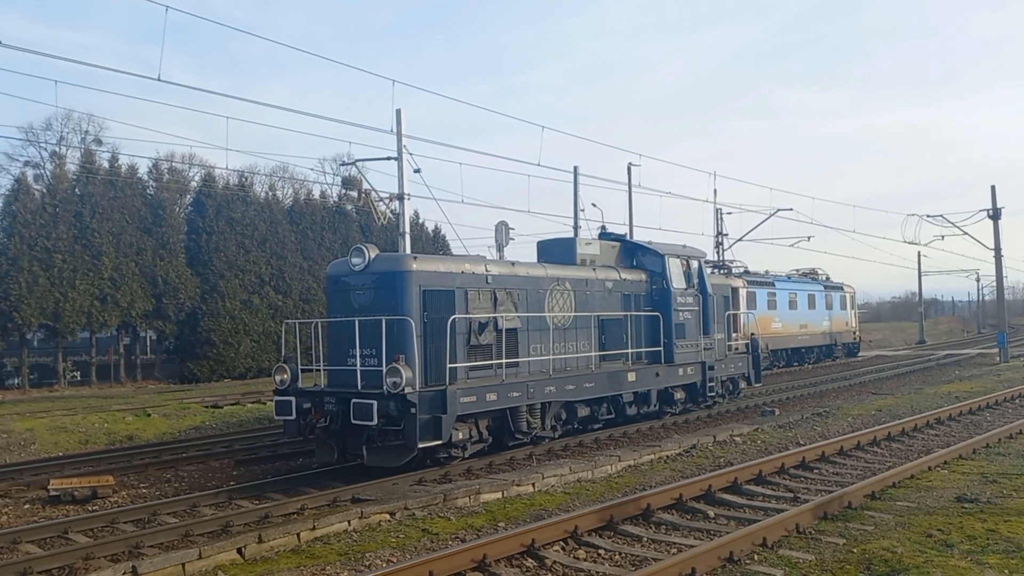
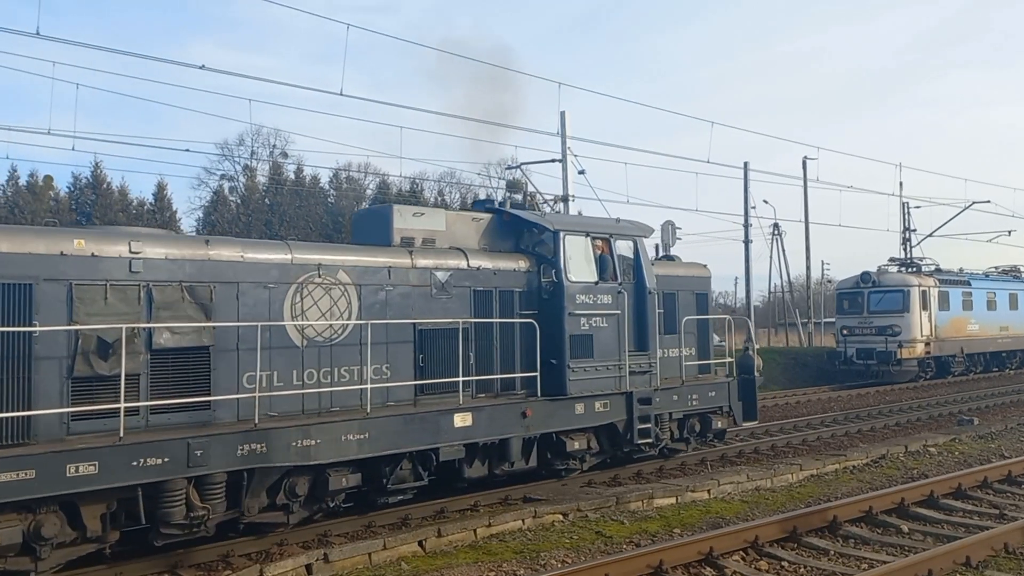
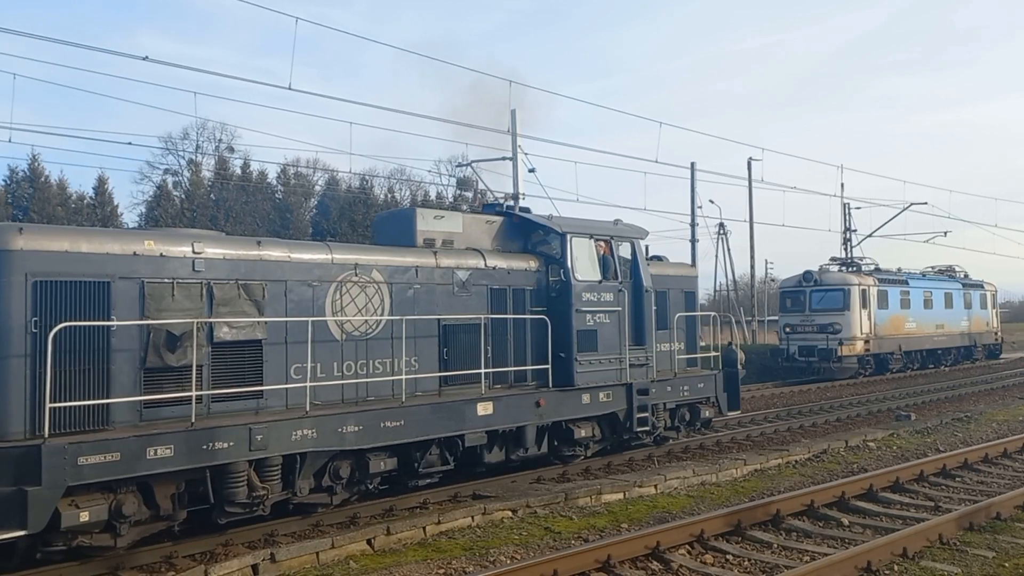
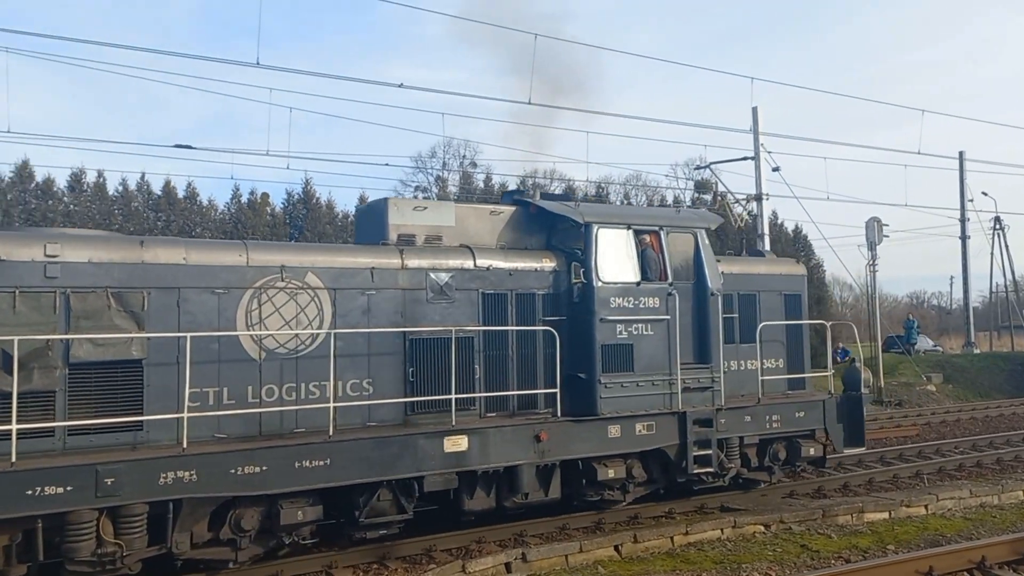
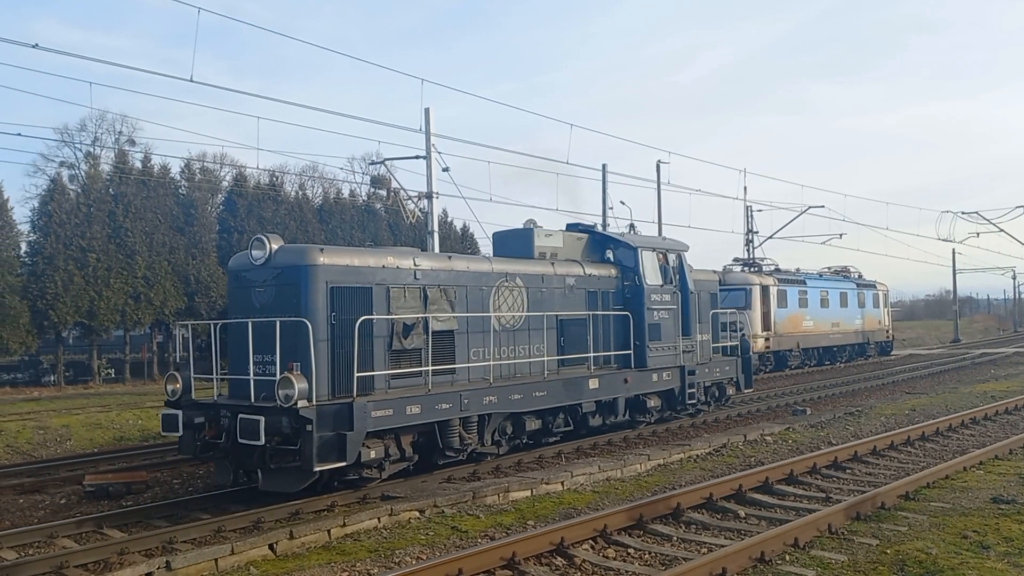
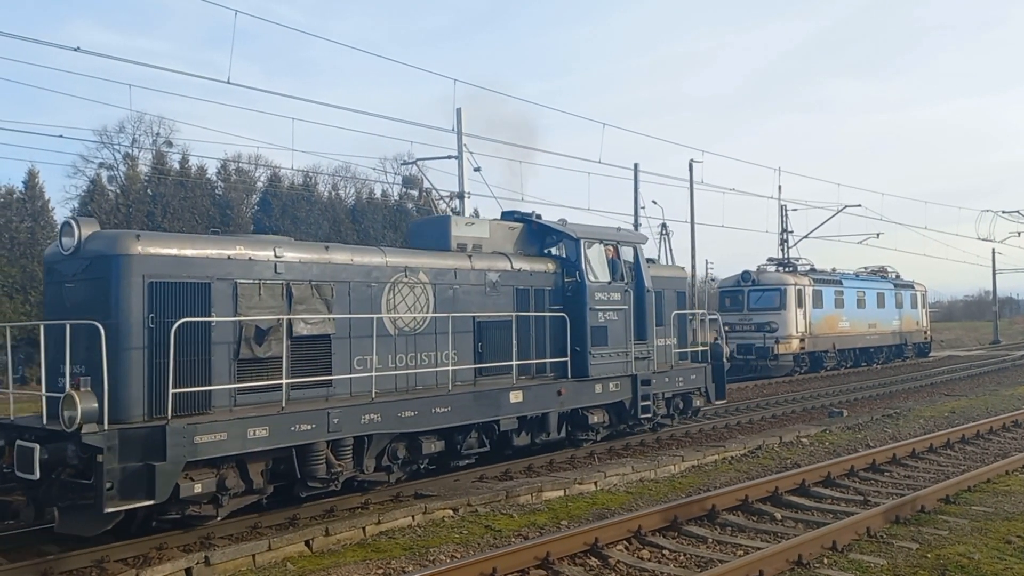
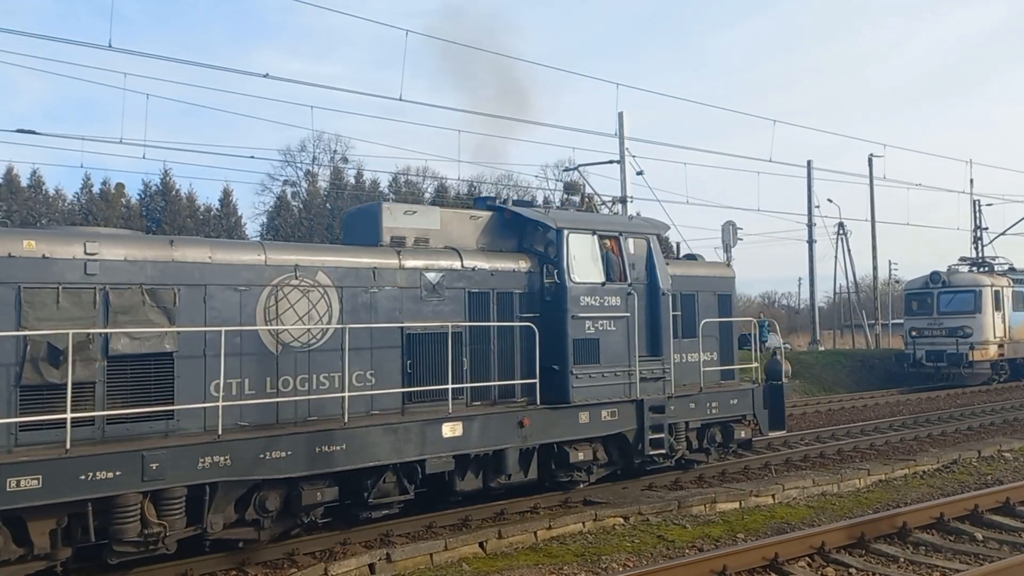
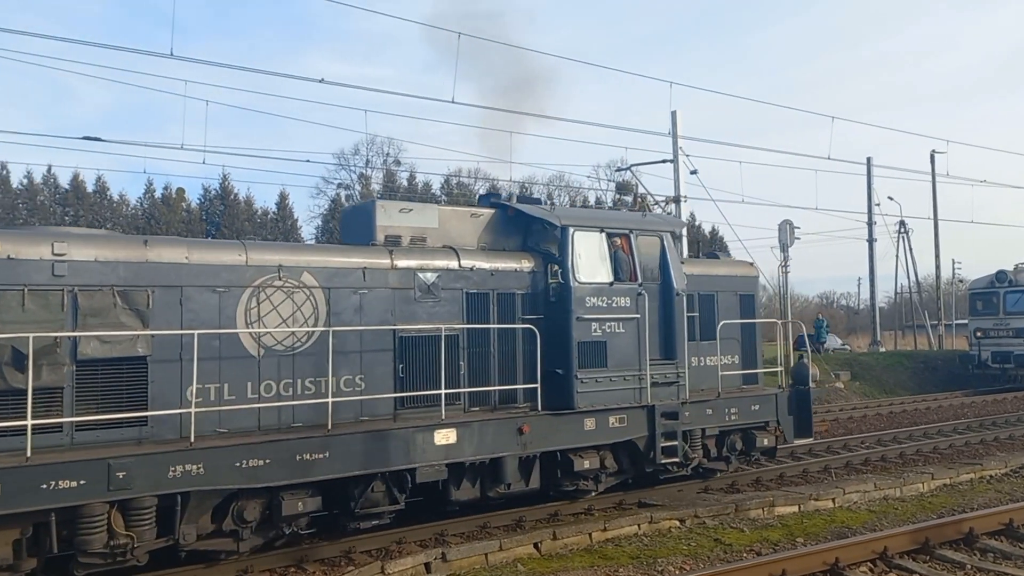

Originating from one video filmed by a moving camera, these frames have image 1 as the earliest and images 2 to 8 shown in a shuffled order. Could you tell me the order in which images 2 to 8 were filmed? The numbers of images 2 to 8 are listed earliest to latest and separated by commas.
5, 6, 3, 2, 7, 8, 4
